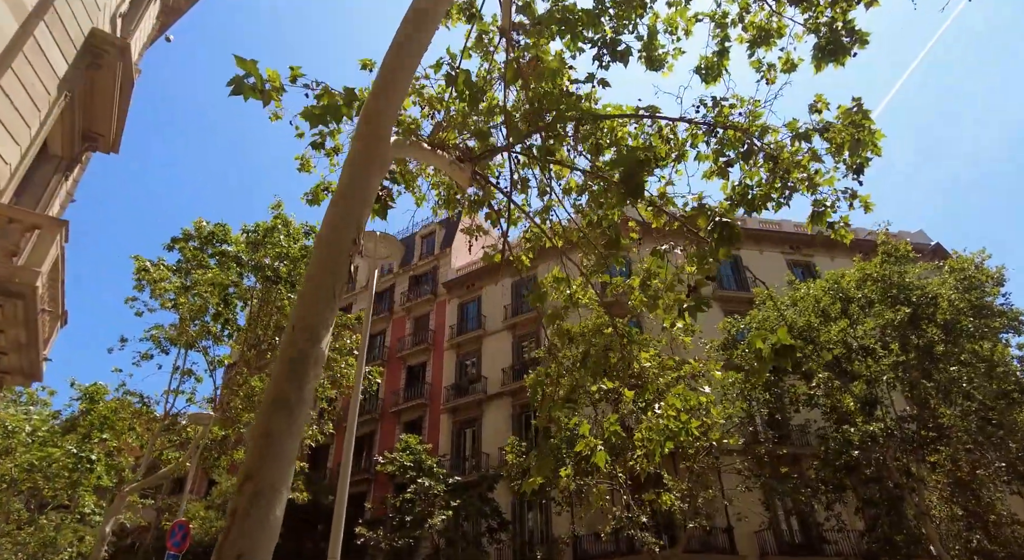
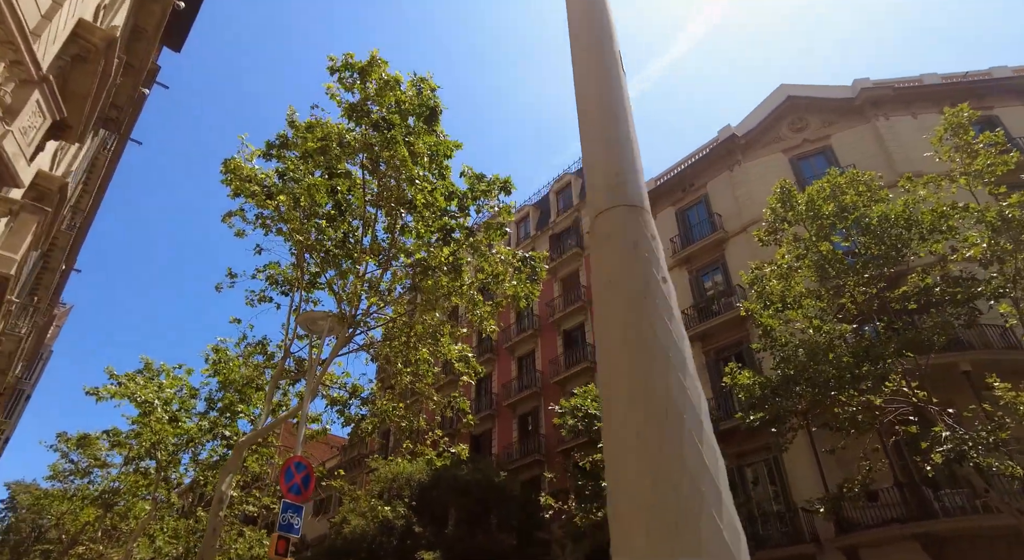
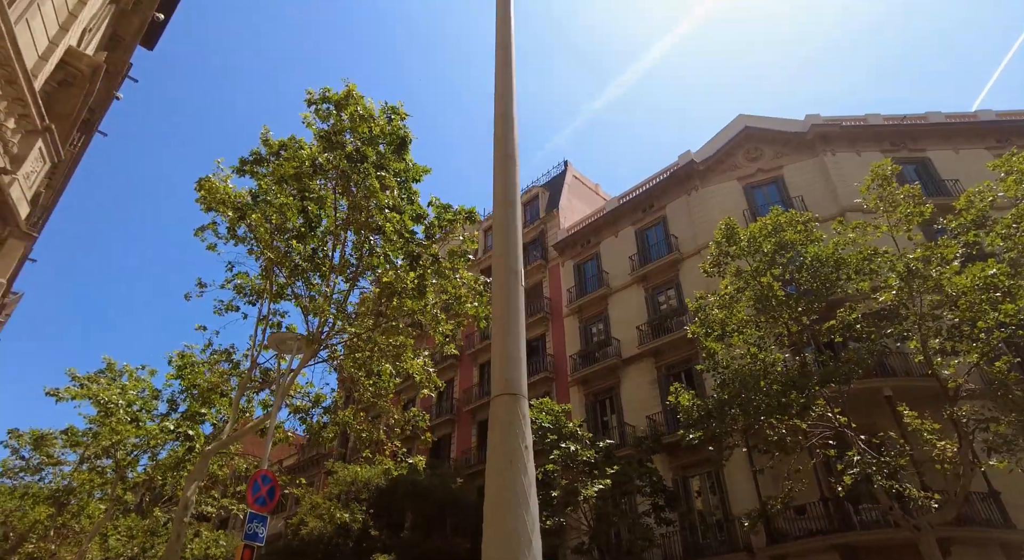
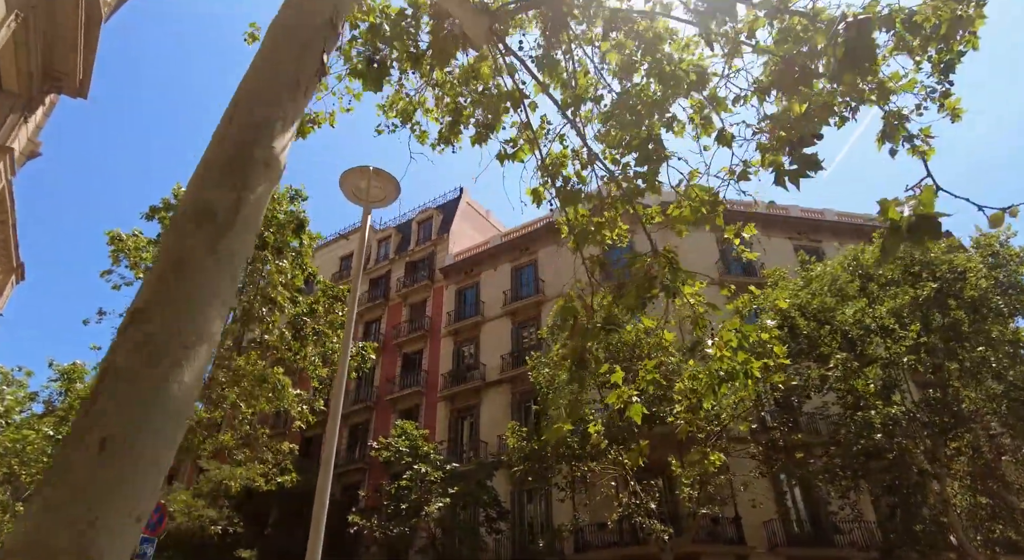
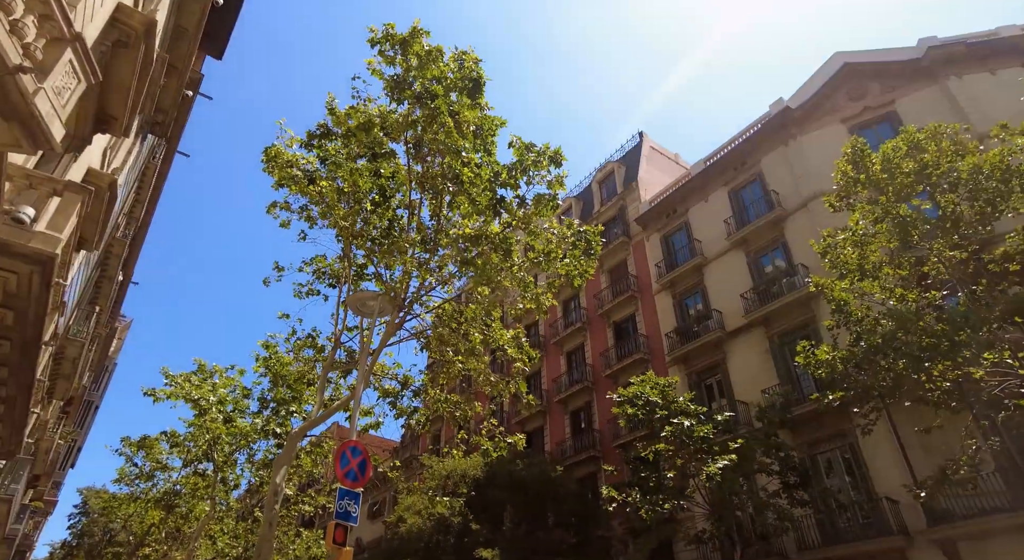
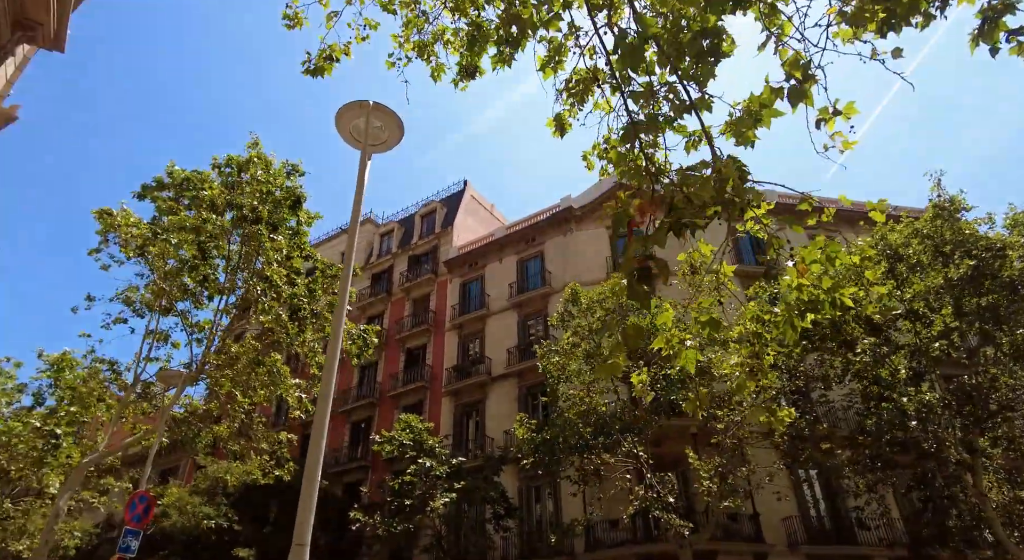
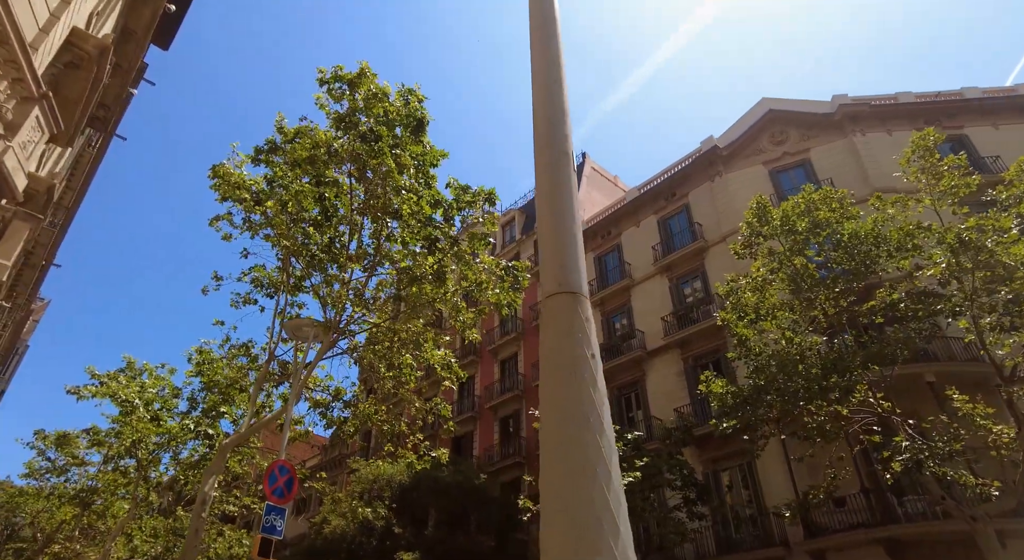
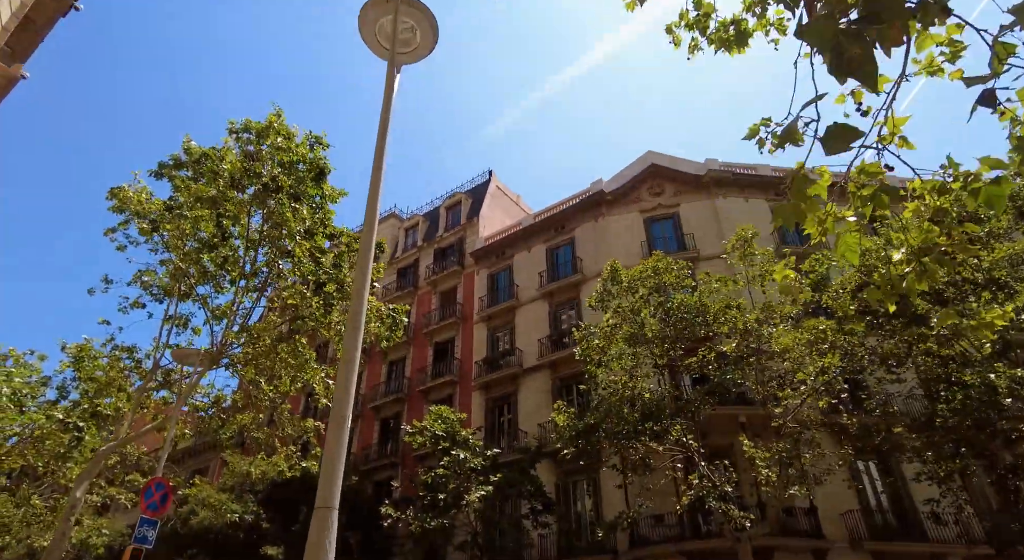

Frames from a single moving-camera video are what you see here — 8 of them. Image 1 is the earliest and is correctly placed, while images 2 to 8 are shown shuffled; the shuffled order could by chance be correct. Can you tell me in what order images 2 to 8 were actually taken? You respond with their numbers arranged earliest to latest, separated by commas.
4, 6, 8, 3, 7, 2, 5
